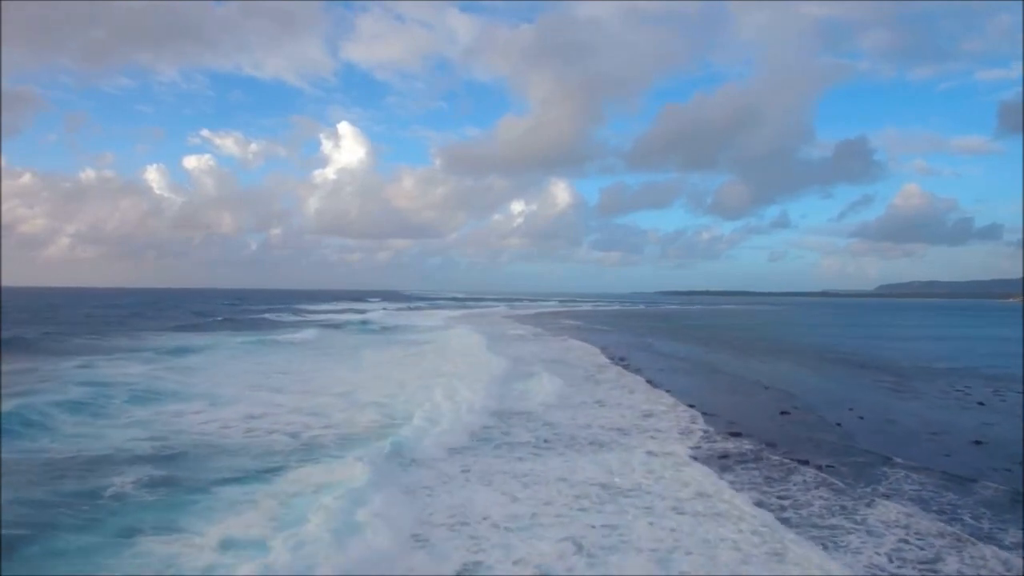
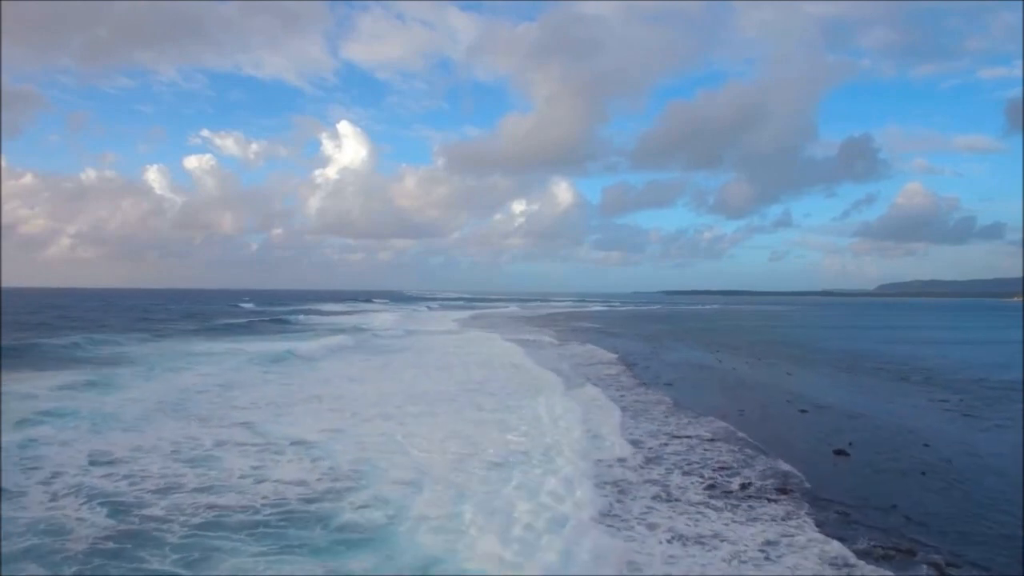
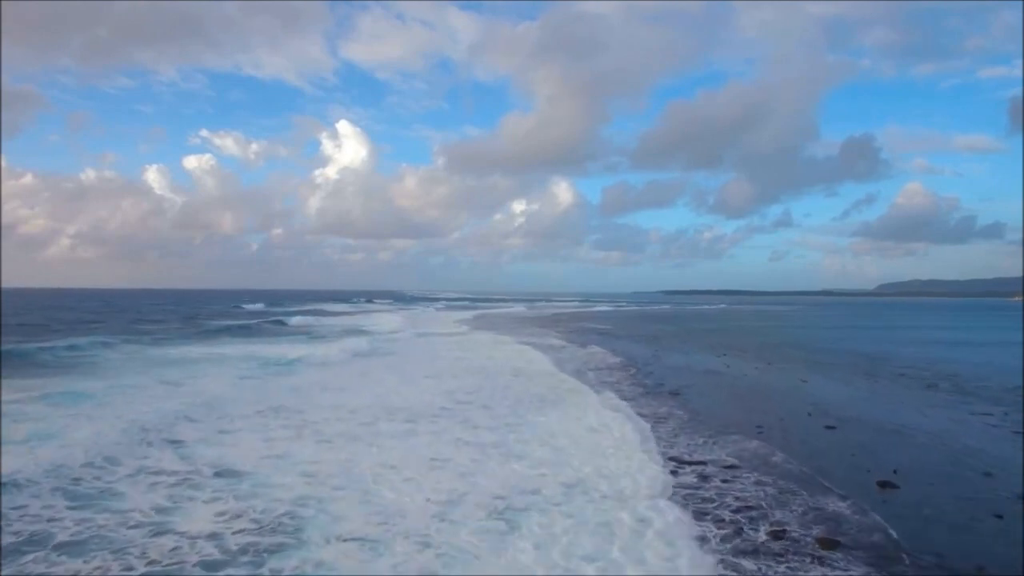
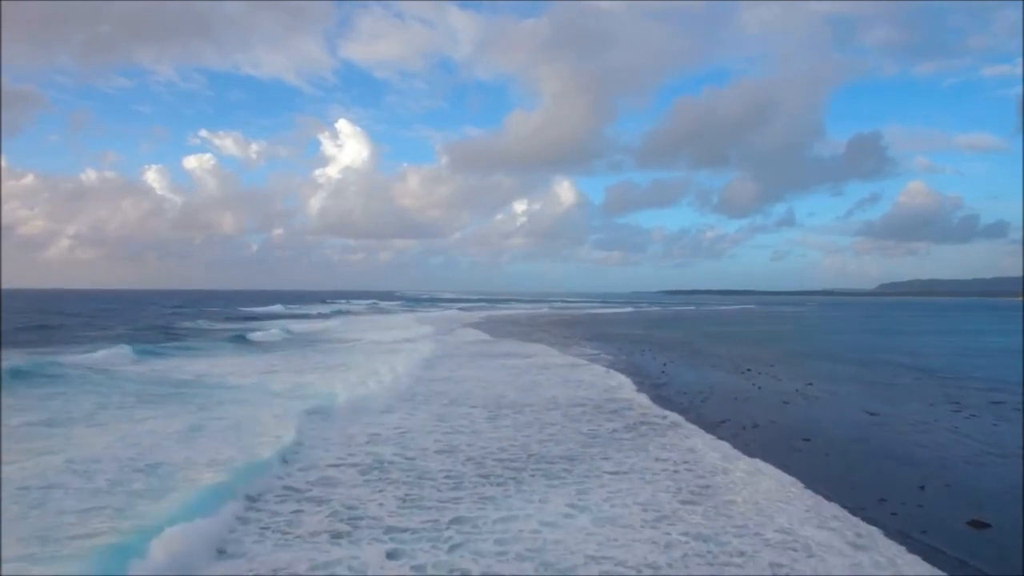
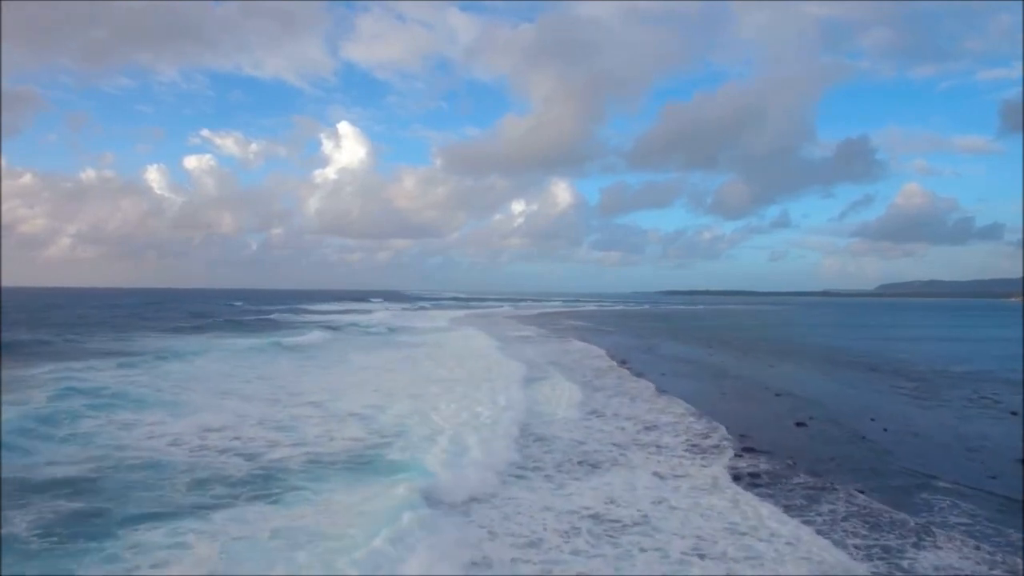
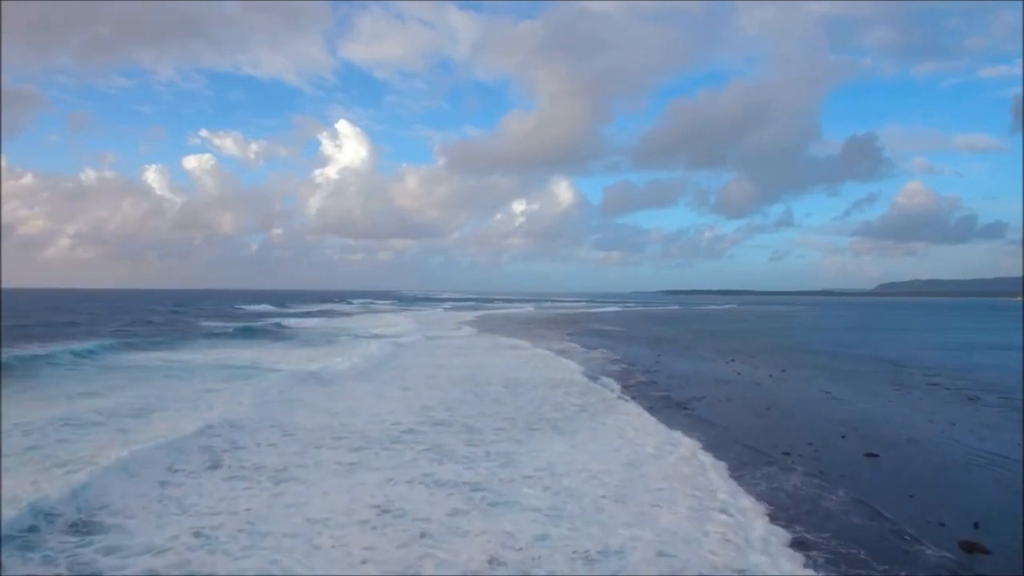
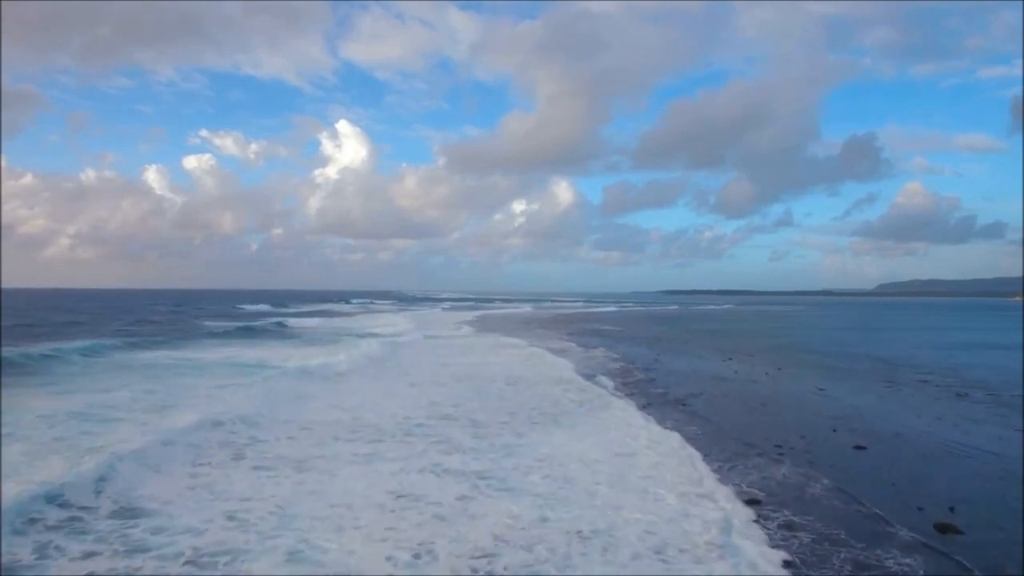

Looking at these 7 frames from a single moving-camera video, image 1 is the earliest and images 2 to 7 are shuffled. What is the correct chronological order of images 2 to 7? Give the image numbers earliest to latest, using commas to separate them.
5, 2, 3, 7, 6, 4
